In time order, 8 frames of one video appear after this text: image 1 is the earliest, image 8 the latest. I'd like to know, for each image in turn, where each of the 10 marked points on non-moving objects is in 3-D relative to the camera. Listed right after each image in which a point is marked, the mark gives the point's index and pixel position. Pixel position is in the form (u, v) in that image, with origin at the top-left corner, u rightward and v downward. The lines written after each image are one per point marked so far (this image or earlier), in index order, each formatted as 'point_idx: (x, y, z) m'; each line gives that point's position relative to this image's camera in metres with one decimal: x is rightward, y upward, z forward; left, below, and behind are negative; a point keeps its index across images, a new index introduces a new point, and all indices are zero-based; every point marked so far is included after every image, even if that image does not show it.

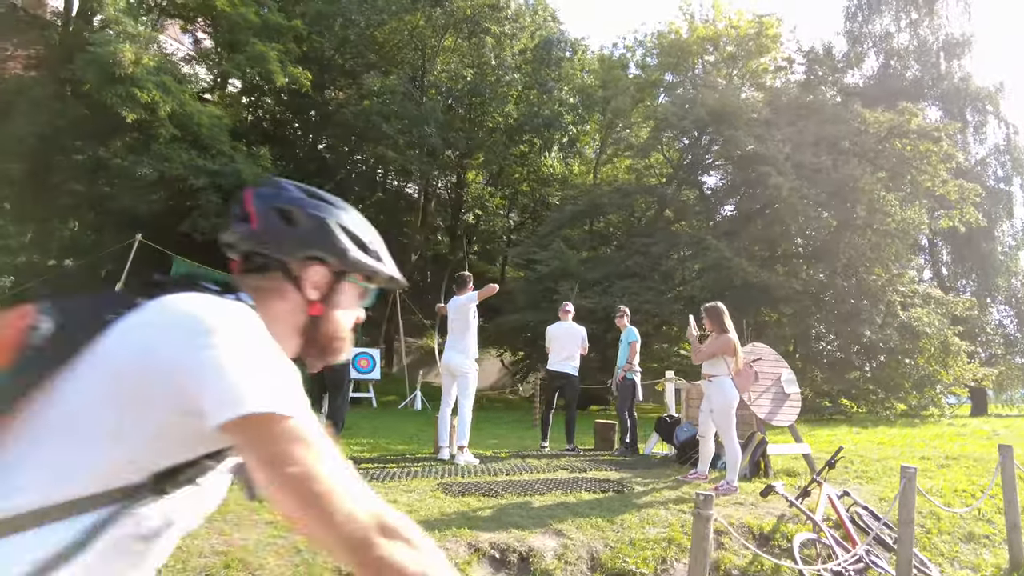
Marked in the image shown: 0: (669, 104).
0: (+4.7, +5.6, +19.6) m
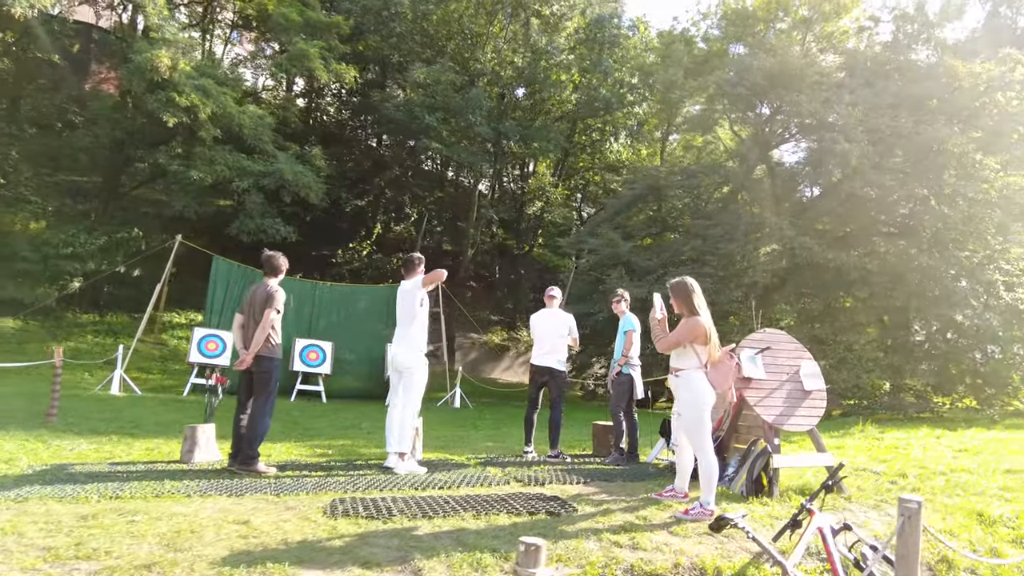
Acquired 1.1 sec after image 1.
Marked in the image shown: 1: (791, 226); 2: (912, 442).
0: (+5.7, +5.9, +17.8) m
1: (+6.9, +1.5, +16.1) m
2: (+6.1, -2.3, +9.9) m
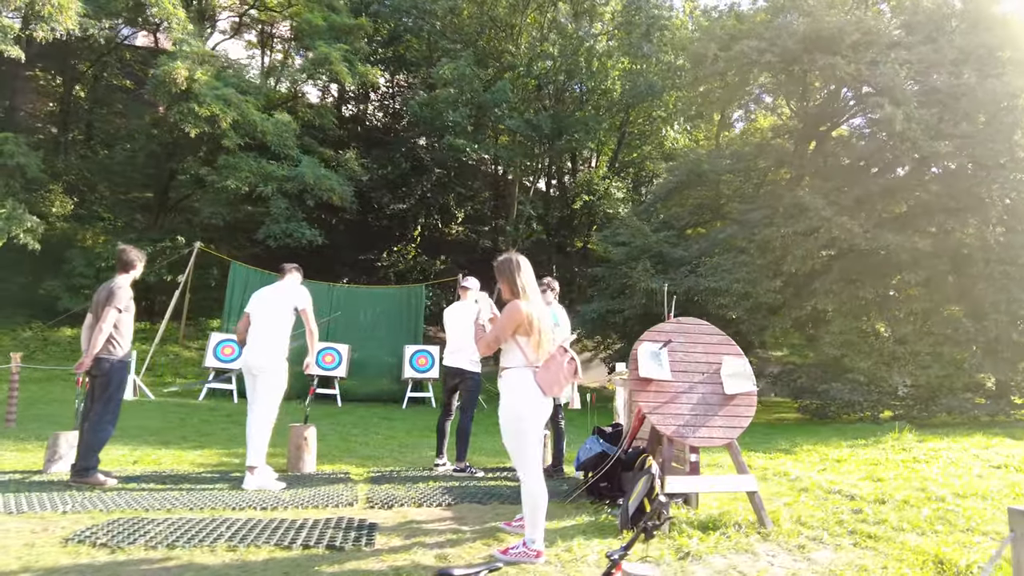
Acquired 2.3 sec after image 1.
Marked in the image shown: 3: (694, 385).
0: (+6.0, +6.2, +16.1) m
1: (+7.0, +1.8, +14.2) m
2: (+5.4, -2.1, +8.1) m
3: (+1.4, -0.7, +5.1) m
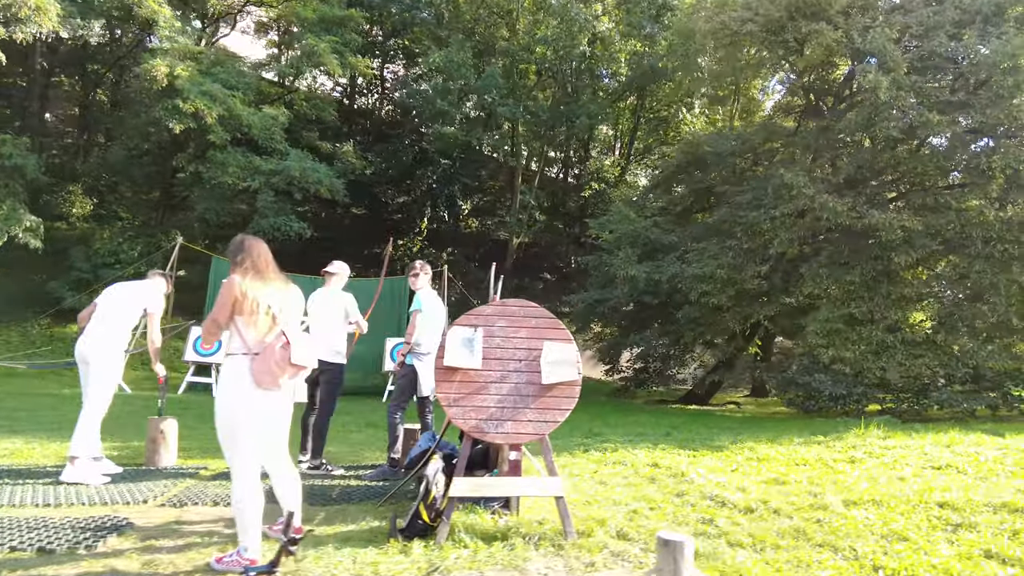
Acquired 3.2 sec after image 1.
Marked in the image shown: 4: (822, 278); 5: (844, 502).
0: (+5.3, +6.5, +15.1) m
1: (+6.2, +2.1, +13.2) m
2: (+4.2, -1.9, +7.2) m
3: (0.0, -0.6, +4.5) m
4: (+6.2, +0.2, +12.9) m
5: (+2.6, -1.7, +5.1) m
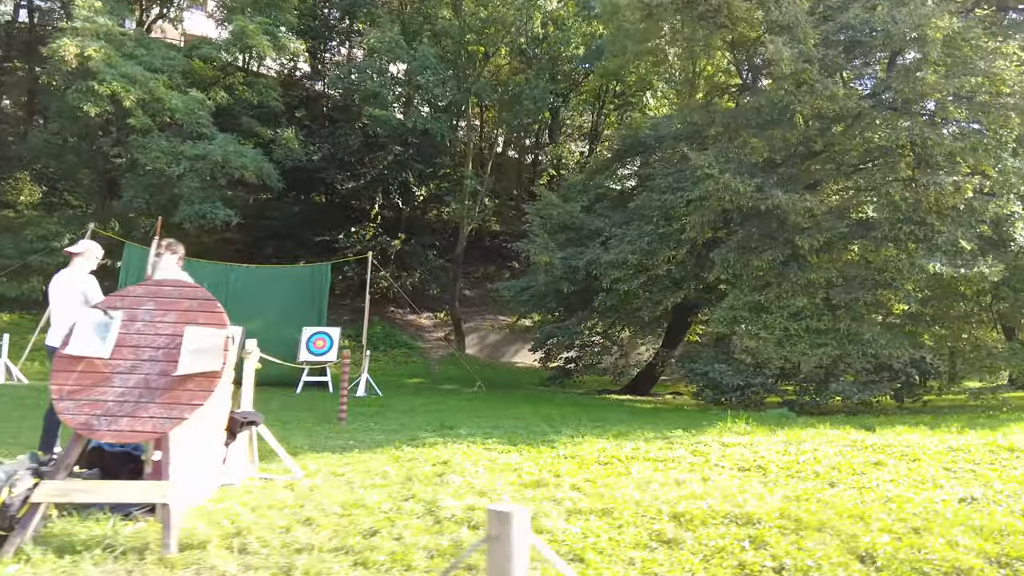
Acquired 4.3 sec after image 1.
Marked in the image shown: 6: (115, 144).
0: (+3.2, +6.8, +14.3) m
1: (+4.1, +2.4, +12.5) m
2: (+2.0, -1.7, +6.6) m
3: (-2.2, -0.4, +3.9) m
4: (+4.1, +0.5, +12.3) m
5: (+0.4, -1.5, +4.5) m
6: (-12.0, +4.4, +19.9) m
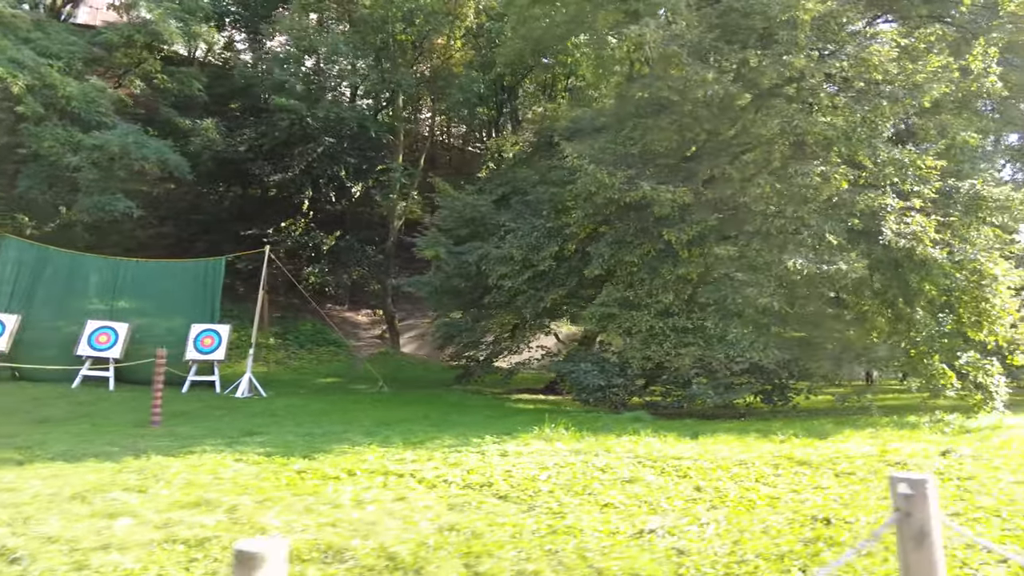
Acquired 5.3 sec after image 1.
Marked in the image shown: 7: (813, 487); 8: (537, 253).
0: (+0.7, +6.8, +13.6) m
1: (+1.6, +2.4, +11.8) m
2: (-0.4, -1.6, +6.0) m
3: (-4.6, -0.4, +3.2) m
4: (+1.6, +0.5, +11.6) m
5: (-2.0, -1.5, +3.8) m
6: (-14.6, +4.6, +19.1) m
7: (+2.3, -1.5, +5.1) m
8: (+0.5, +0.7, +12.9) m
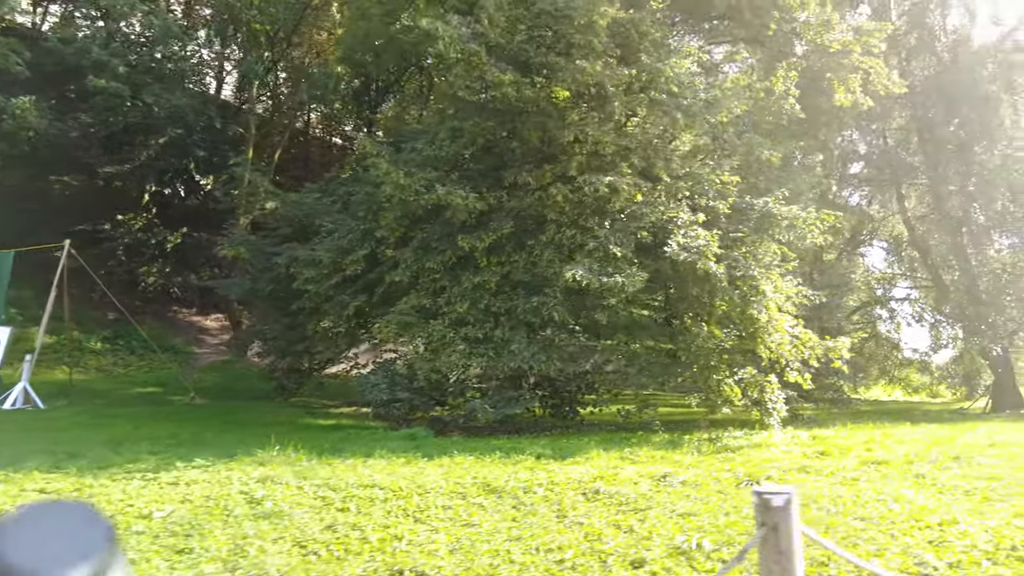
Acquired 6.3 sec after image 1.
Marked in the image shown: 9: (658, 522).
0: (-2.8, +6.7, +12.9) m
1: (-1.8, +2.3, +11.2) m
2: (-3.1, -1.6, +5.0) m
3: (-6.9, -0.2, +1.7) m
4: (-1.9, +0.4, +10.9) m
5: (-4.4, -1.4, +2.7) m
6: (-18.8, +4.8, +16.3) m
7: (-0.3, -1.6, +4.5) m
8: (-3.1, +0.6, +12.0) m
9: (+1.0, -1.6, +4.4) m
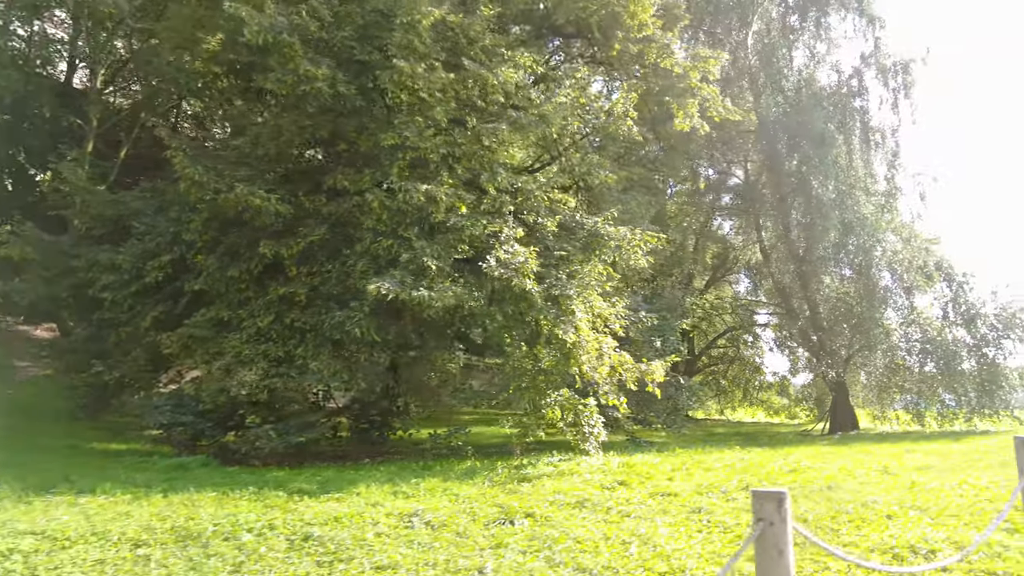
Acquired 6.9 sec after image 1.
0: (-5.7, +6.5, +11.8) m
1: (-4.6, +2.1, +10.1) m
2: (-5.1, -1.6, +3.7) m
3: (-8.4, 0.0, 0.0) m
4: (-4.7, +0.2, +9.8) m
5: (-6.1, -1.3, +1.3) m
6: (-22.0, +5.0, +12.8) m
7: (-2.3, -1.6, +3.6) m
8: (-6.1, +0.4, +10.7) m
9: (-1.0, -1.6, +3.7) m
